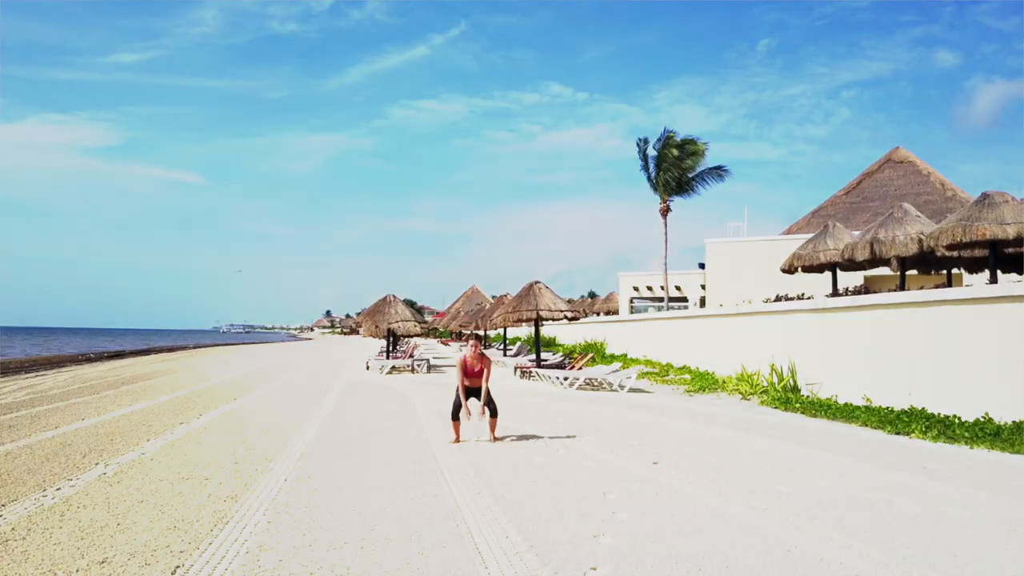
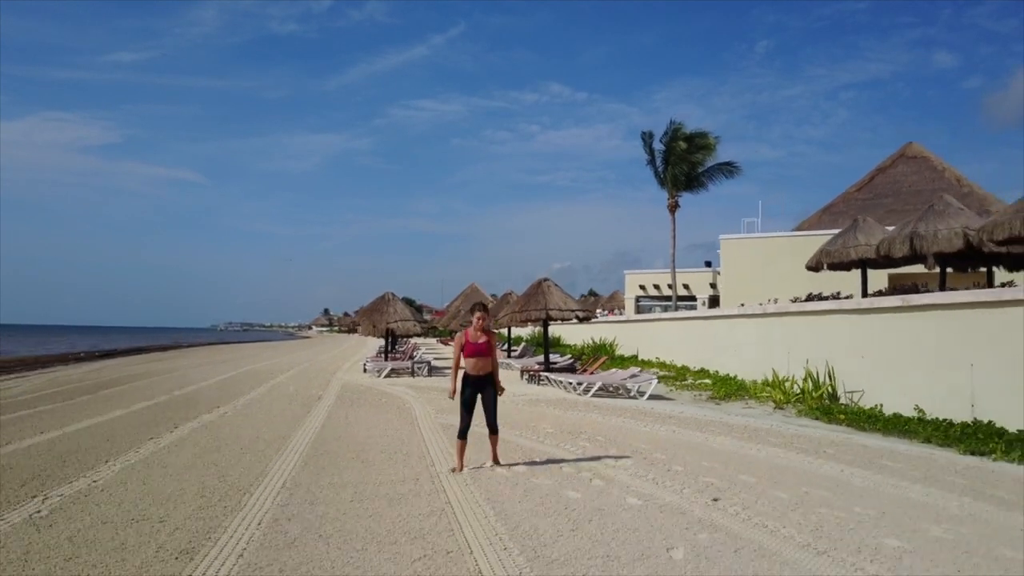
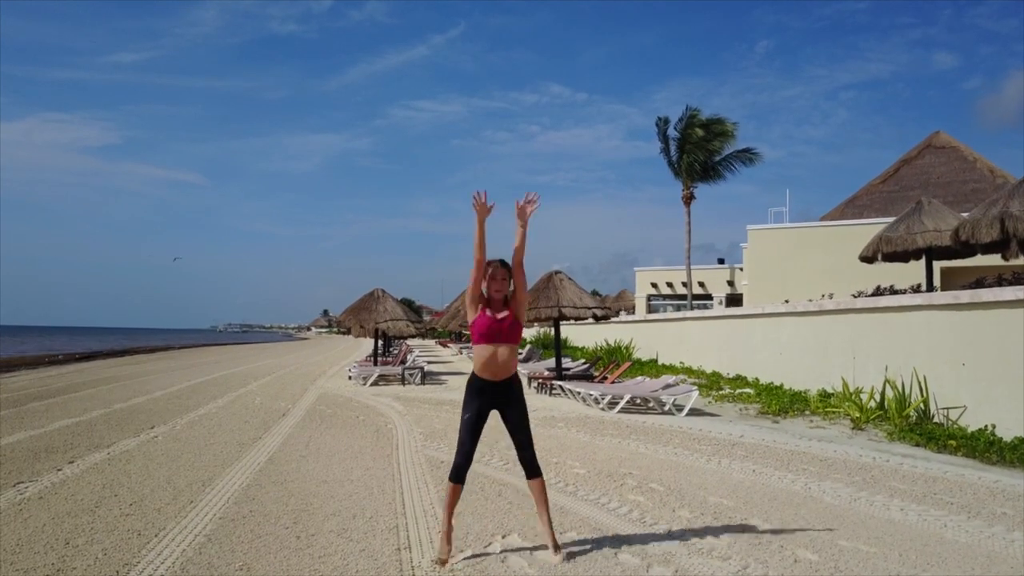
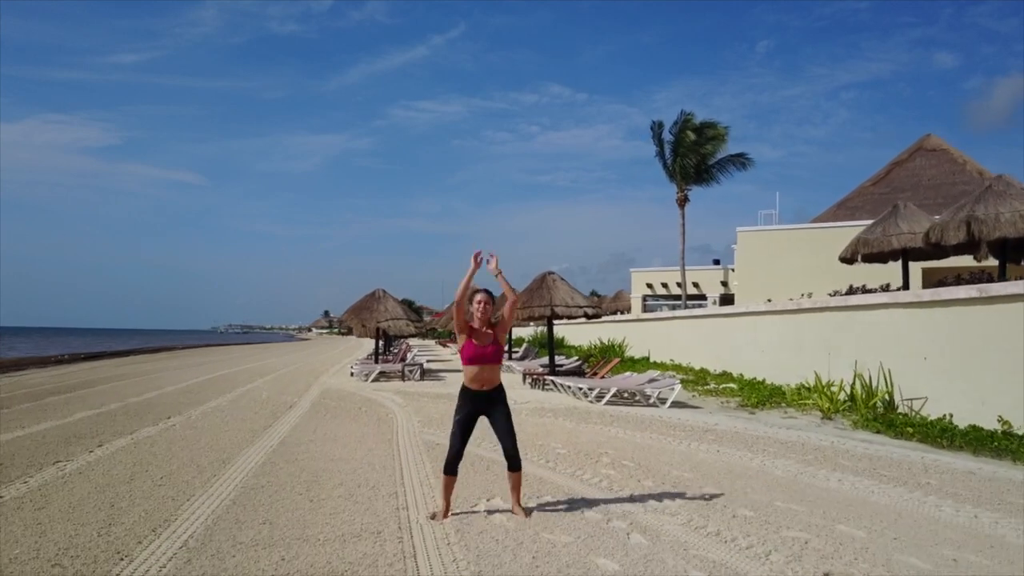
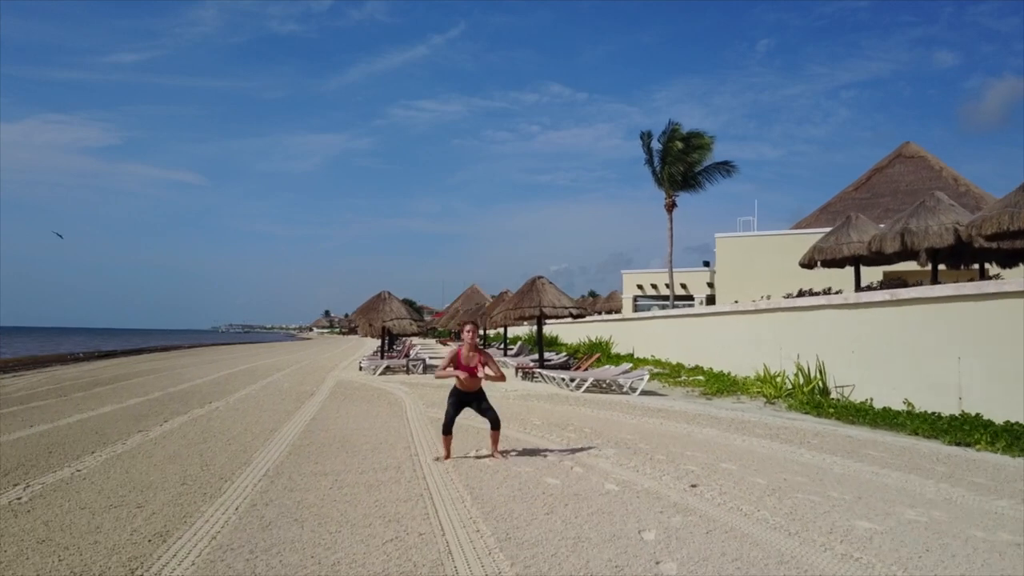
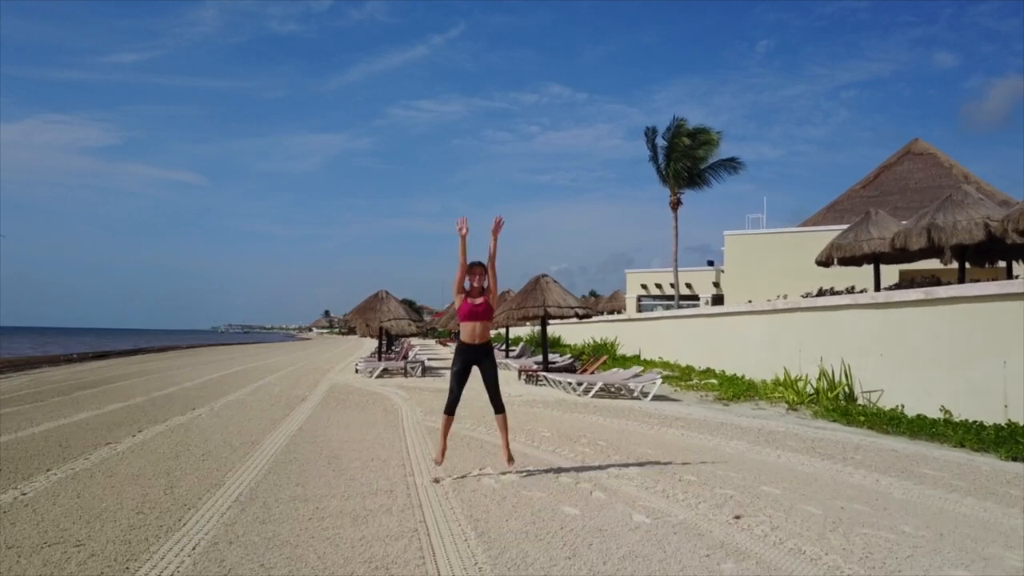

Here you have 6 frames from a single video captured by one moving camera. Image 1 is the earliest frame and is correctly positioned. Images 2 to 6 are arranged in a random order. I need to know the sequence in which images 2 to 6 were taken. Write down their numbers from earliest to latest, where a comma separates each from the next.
5, 6, 4, 3, 2
